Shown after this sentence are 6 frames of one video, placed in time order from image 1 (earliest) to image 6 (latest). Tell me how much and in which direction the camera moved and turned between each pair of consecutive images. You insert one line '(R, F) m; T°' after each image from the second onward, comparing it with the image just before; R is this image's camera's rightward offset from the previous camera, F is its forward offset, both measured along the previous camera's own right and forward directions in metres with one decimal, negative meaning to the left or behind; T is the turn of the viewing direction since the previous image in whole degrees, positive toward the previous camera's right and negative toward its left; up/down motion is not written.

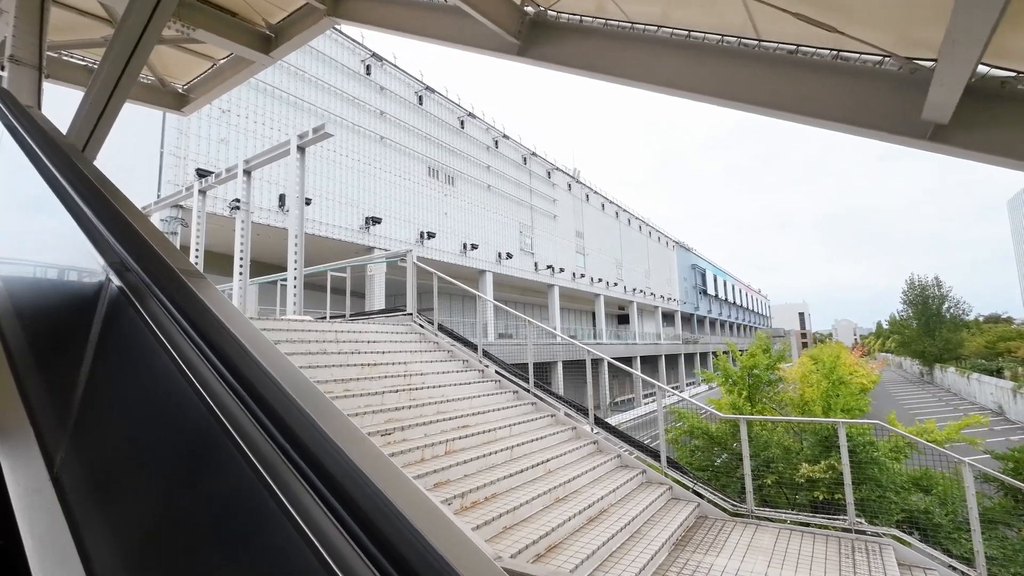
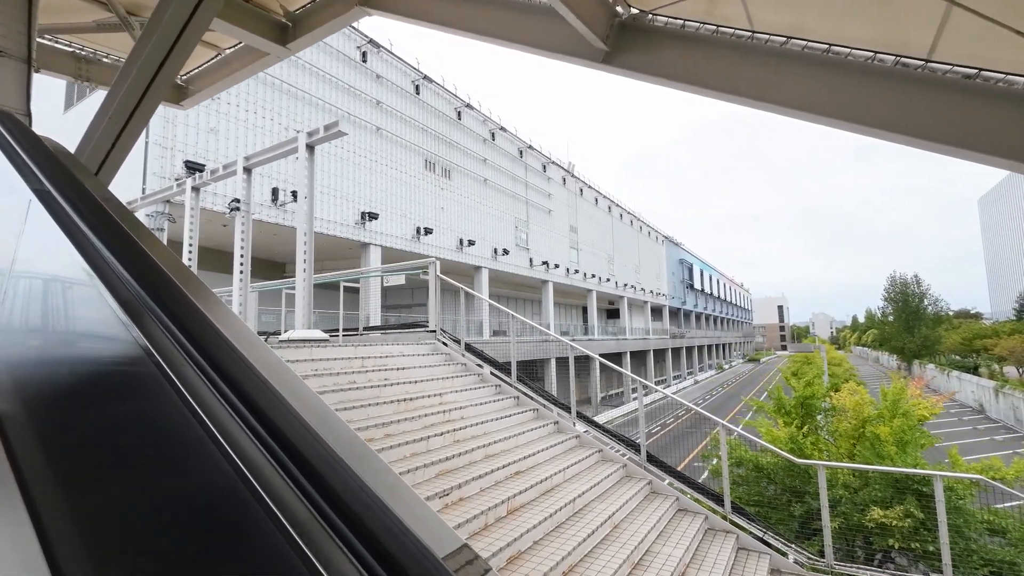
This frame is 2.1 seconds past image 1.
(-0.7, +0.6) m; +2°
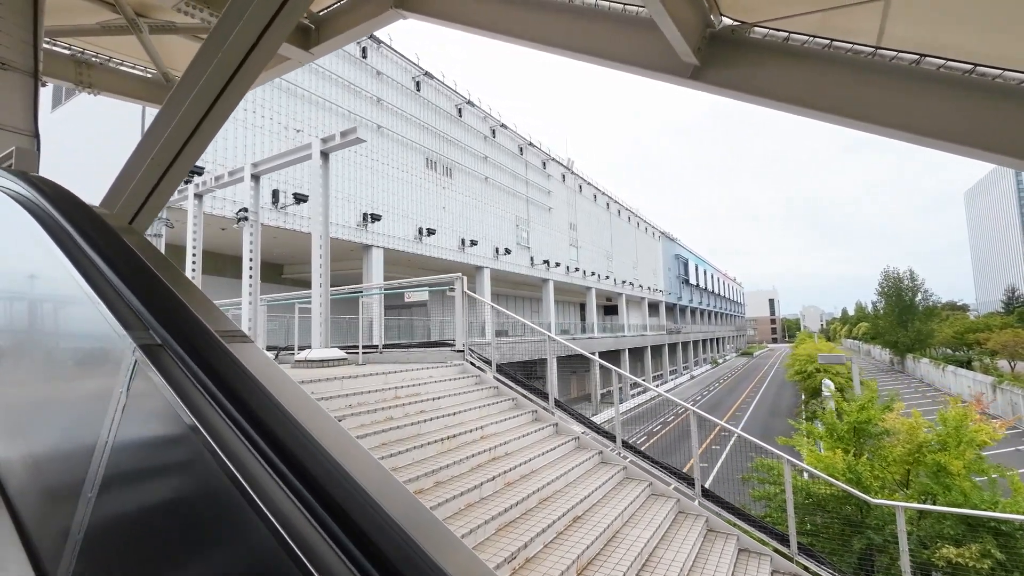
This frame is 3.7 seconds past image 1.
(-0.6, +0.4) m; +1°
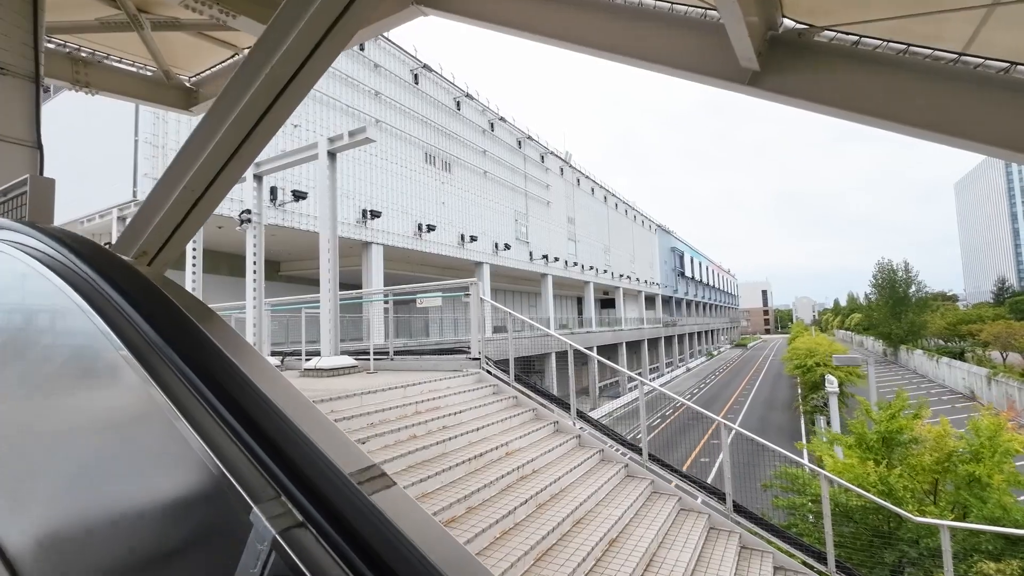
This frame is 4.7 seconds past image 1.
(-0.3, +0.2) m; +1°
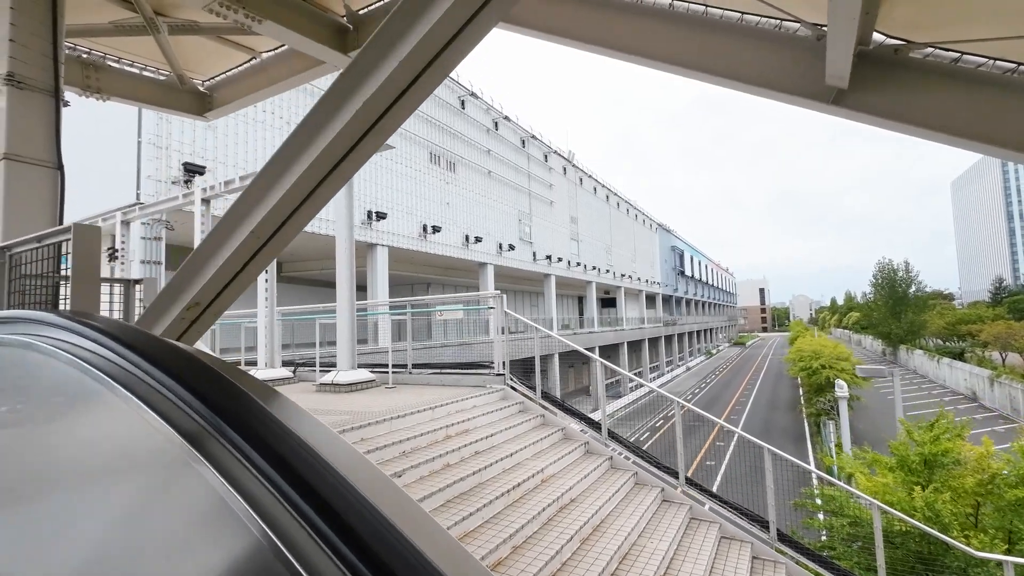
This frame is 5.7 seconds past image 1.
(-0.4, +0.2) m; 0°
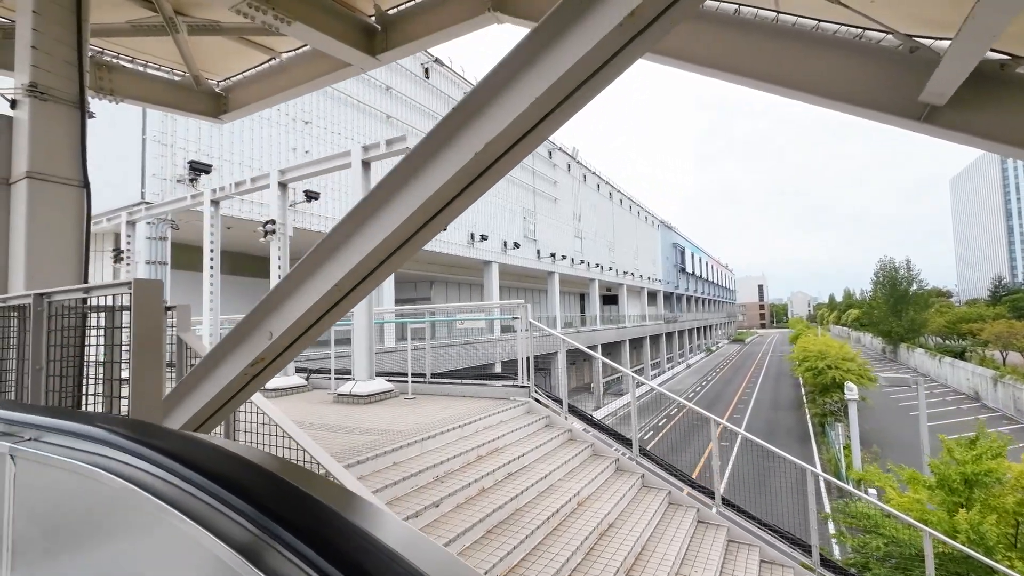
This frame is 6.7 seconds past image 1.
(-0.4, +0.2) m; 0°
